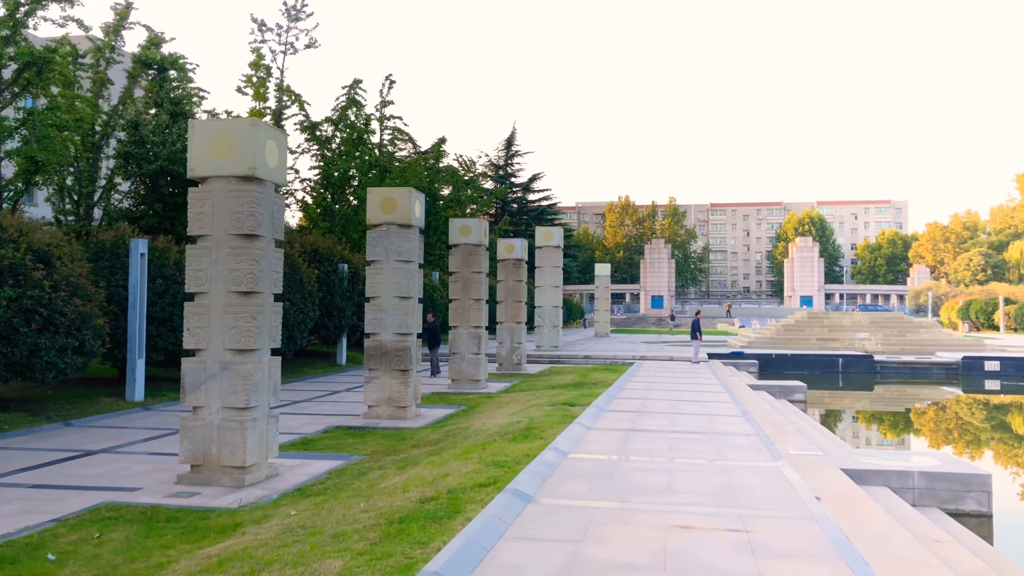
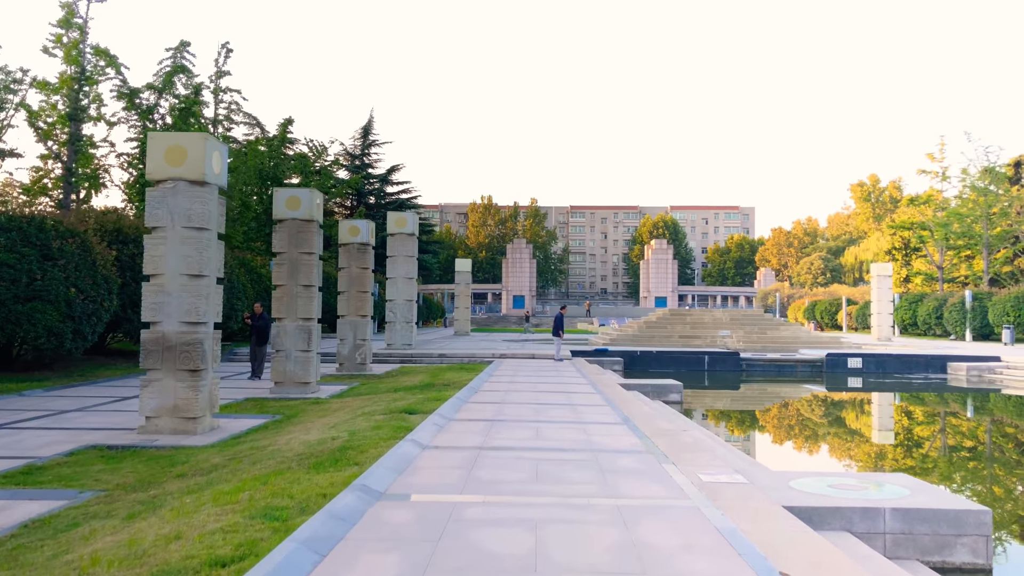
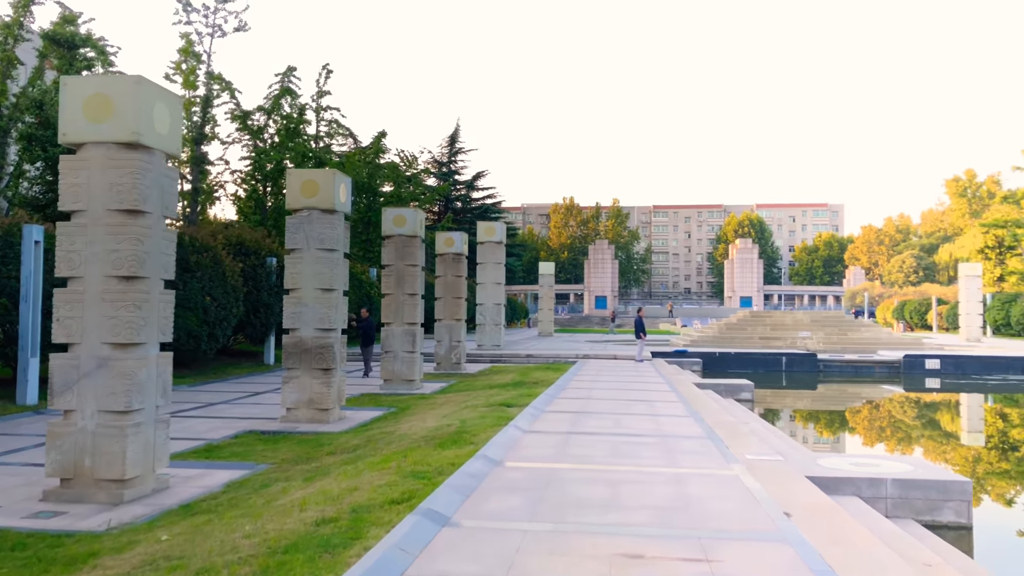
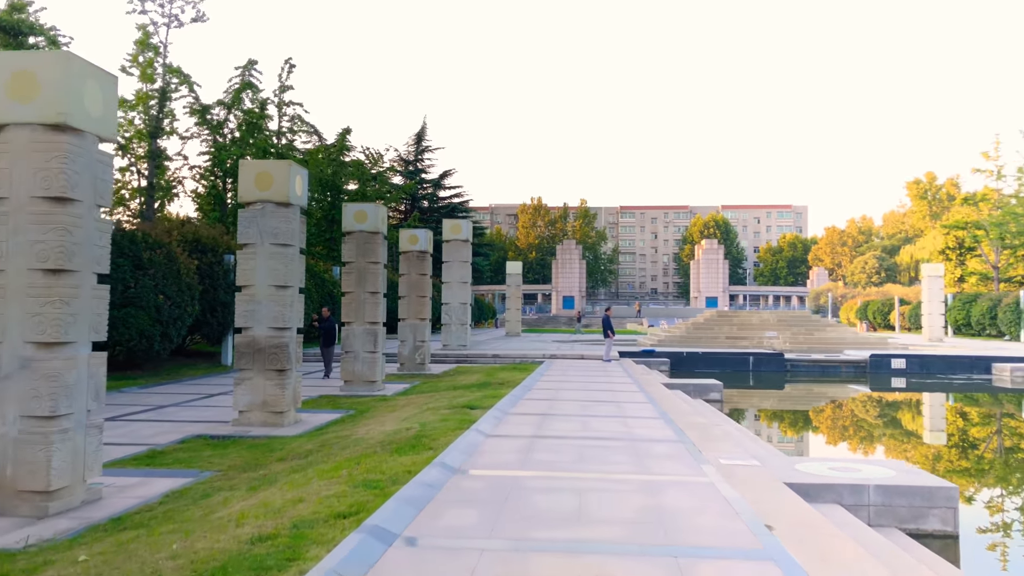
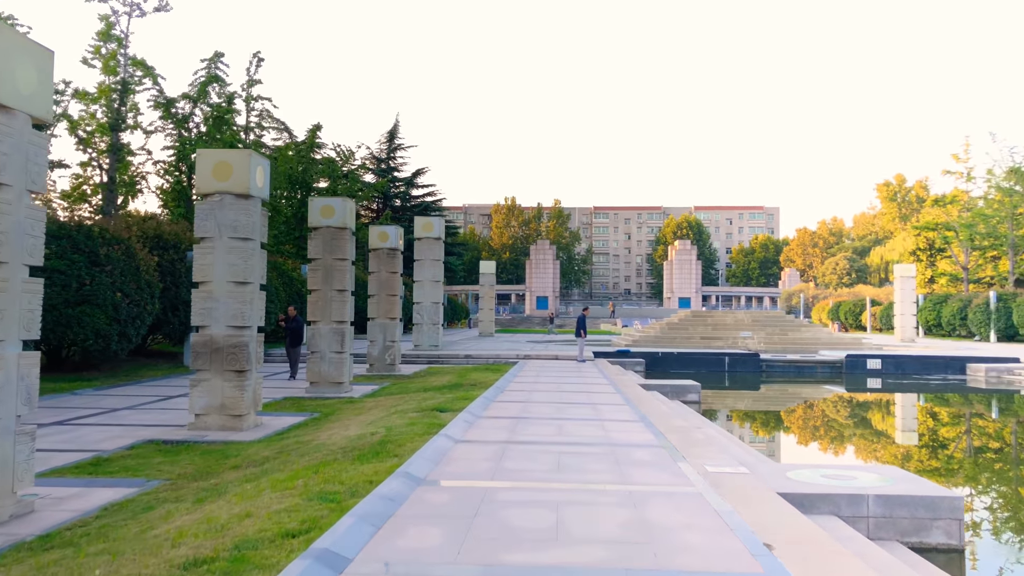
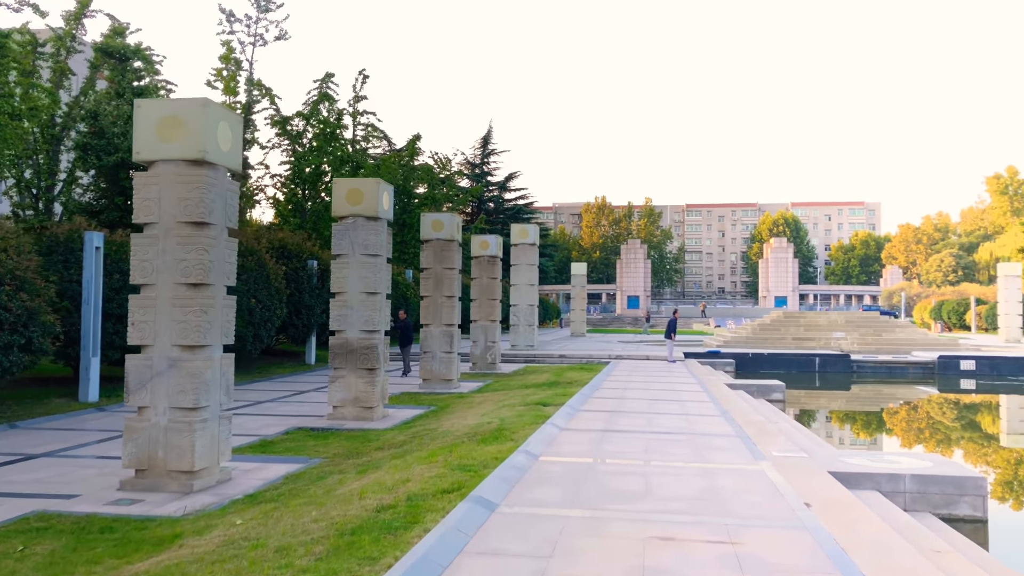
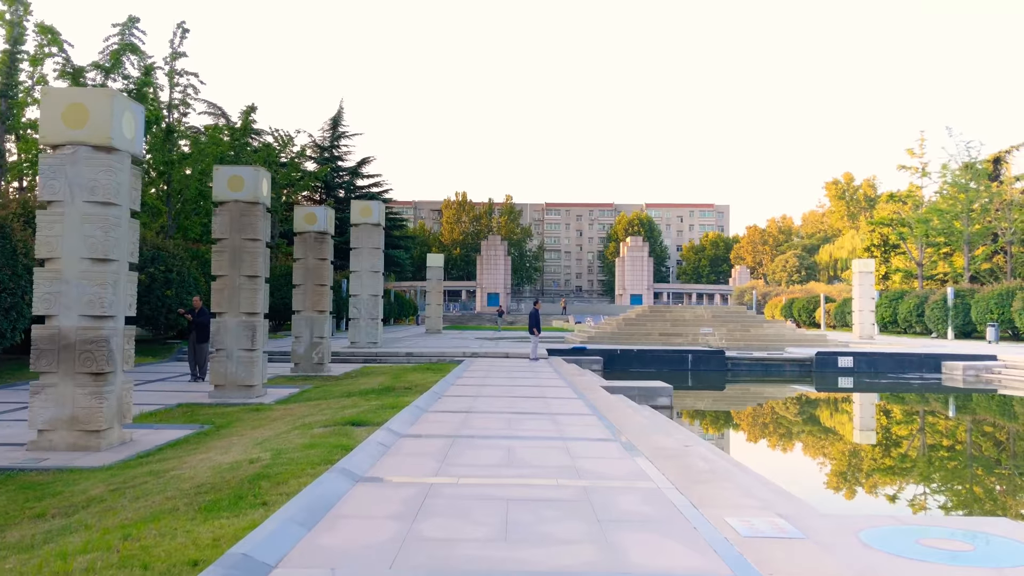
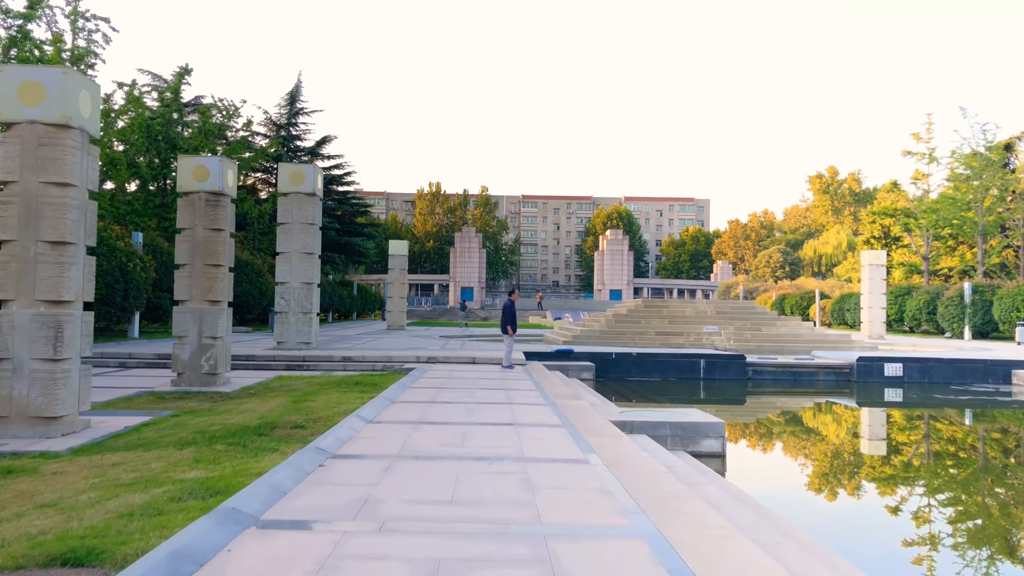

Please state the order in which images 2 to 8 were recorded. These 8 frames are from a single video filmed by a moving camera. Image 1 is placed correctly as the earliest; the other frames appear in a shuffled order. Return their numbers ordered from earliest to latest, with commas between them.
6, 3, 4, 5, 2, 7, 8
